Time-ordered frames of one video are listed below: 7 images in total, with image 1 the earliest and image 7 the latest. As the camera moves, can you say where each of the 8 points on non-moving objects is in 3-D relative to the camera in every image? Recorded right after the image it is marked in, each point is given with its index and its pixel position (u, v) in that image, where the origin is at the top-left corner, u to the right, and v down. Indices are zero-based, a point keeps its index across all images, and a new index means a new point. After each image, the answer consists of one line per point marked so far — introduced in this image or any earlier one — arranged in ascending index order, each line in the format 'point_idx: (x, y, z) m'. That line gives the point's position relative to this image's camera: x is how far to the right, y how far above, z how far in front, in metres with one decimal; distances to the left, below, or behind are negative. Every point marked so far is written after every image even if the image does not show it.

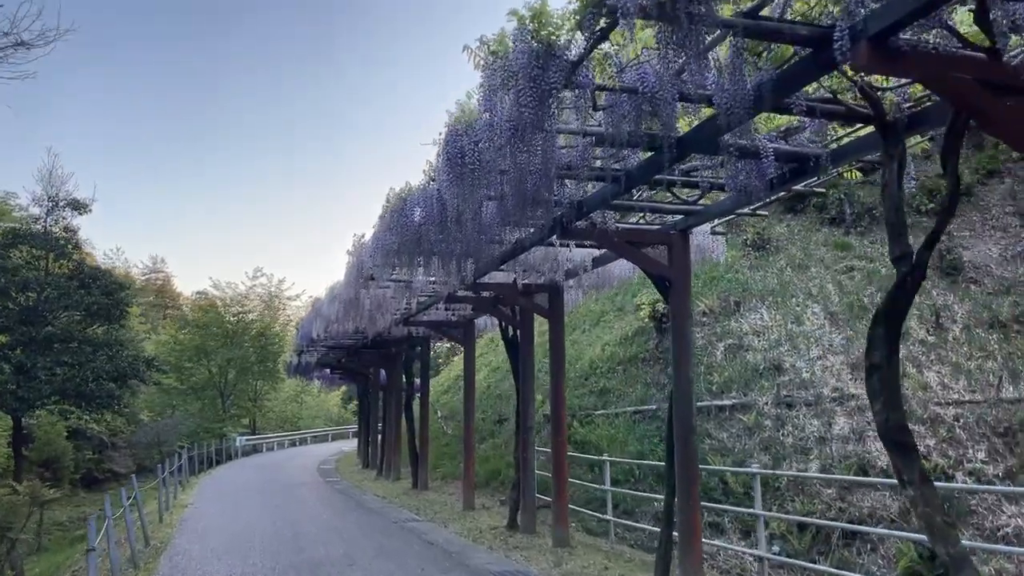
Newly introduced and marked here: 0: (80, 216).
0: (-8.7, +1.5, +15.9) m
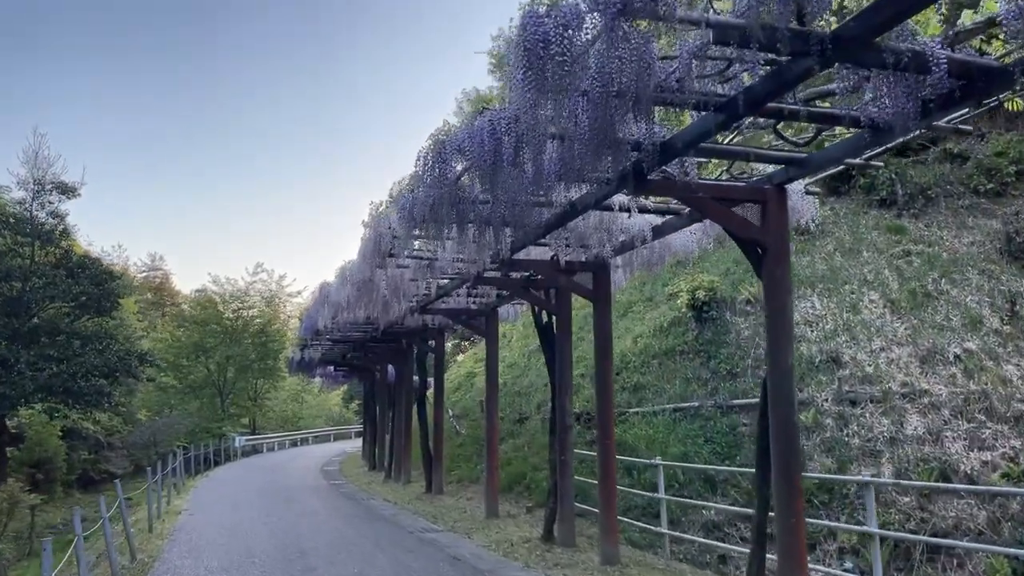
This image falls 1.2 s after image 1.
0: (-8.3, +1.7, +14.9) m
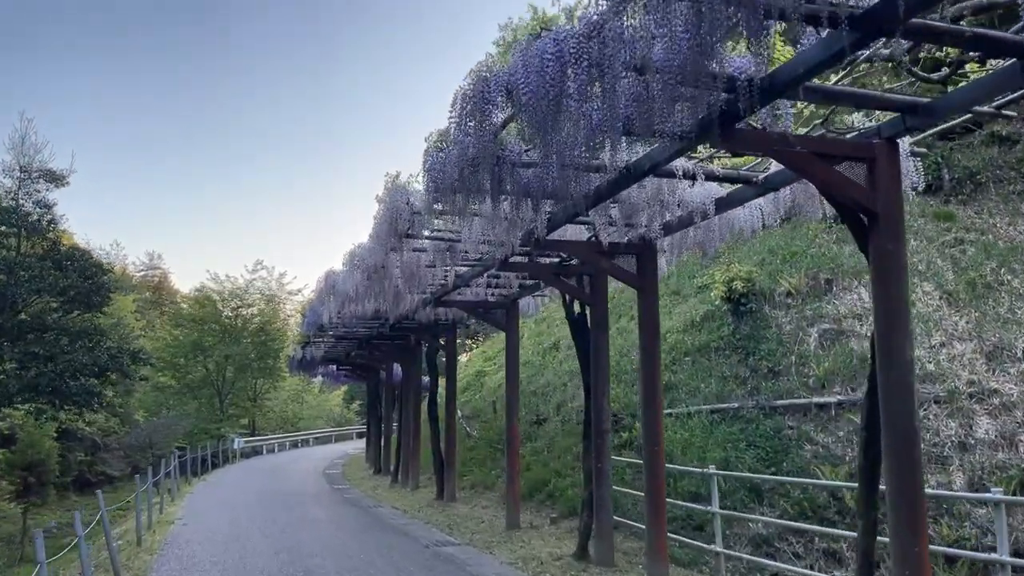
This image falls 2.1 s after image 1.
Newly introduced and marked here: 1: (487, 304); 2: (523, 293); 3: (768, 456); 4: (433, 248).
0: (-8.1, +1.8, +14.1) m
1: (-0.3, -0.2, +8.7) m
2: (+0.1, 0.0, +8.2) m
3: (+2.6, -1.7, +8.0) m
4: (-0.6, +0.3, +6.3) m
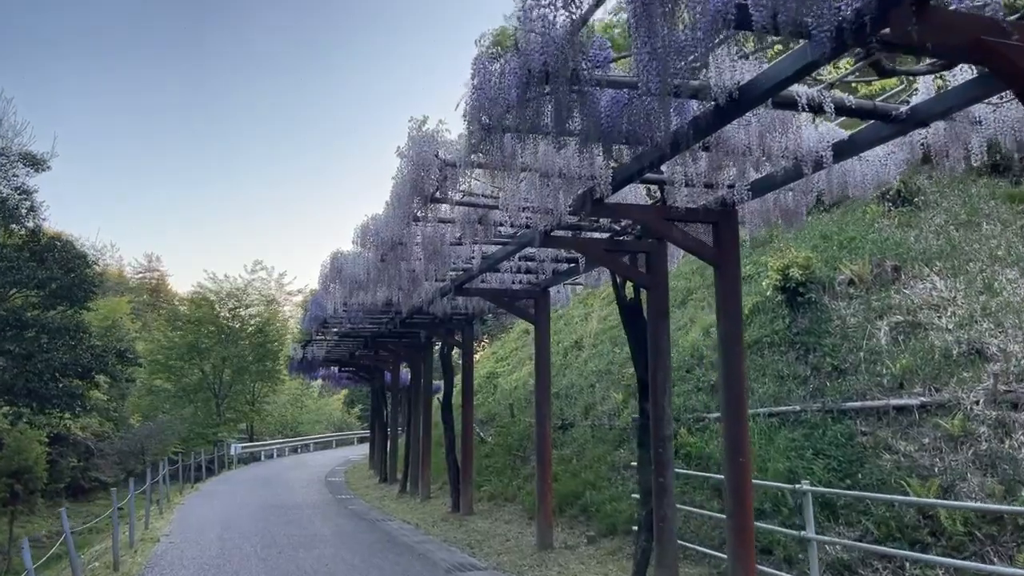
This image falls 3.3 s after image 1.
0: (-7.8, +1.9, +13.1) m
1: (0.0, 0.0, +7.6) m
2: (+0.4, +0.1, +7.2) m
3: (+2.9, -1.6, +6.9) m
4: (-0.3, +0.5, +5.3) m
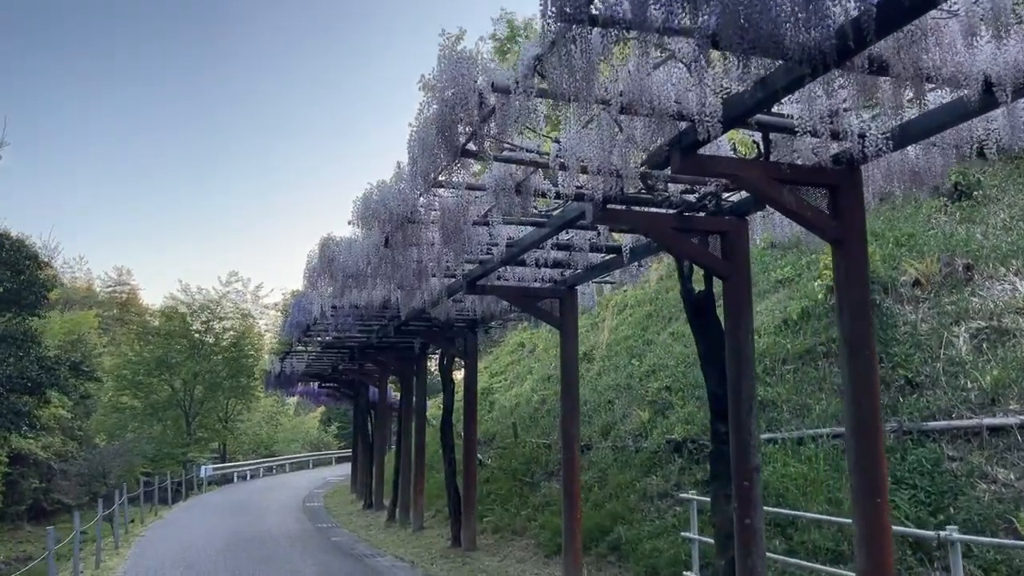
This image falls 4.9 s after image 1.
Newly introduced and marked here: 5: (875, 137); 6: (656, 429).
0: (-7.8, +1.8, +11.7) m
1: (+0.2, 0.0, +6.4) m
2: (+0.6, +0.1, +6.0) m
3: (+3.1, -1.5, +5.8) m
4: (-0.1, +0.5, +4.1) m
5: (+1.6, +0.7, +3.5) m
6: (+1.5, -1.4, +8.0) m
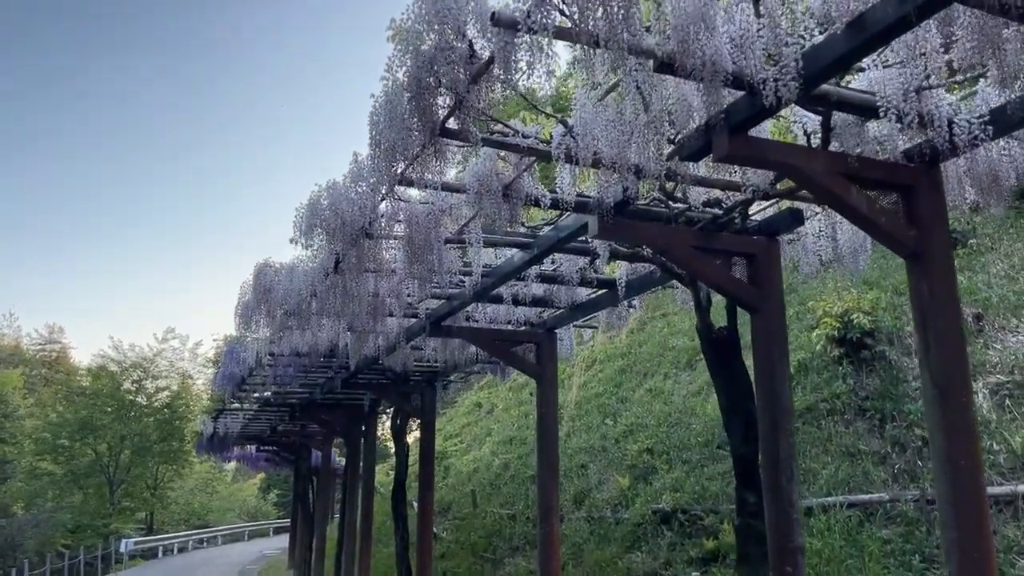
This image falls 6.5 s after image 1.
0: (-8.3, +1.2, +10.5) m
1: (0.0, -0.3, +5.5) m
2: (+0.4, -0.2, +5.2) m
3: (+2.9, -1.8, +5.0) m
4: (-0.1, +0.4, +3.3) m
5: (+1.6, +0.6, +2.8) m
6: (+1.1, -1.9, +7.1) m
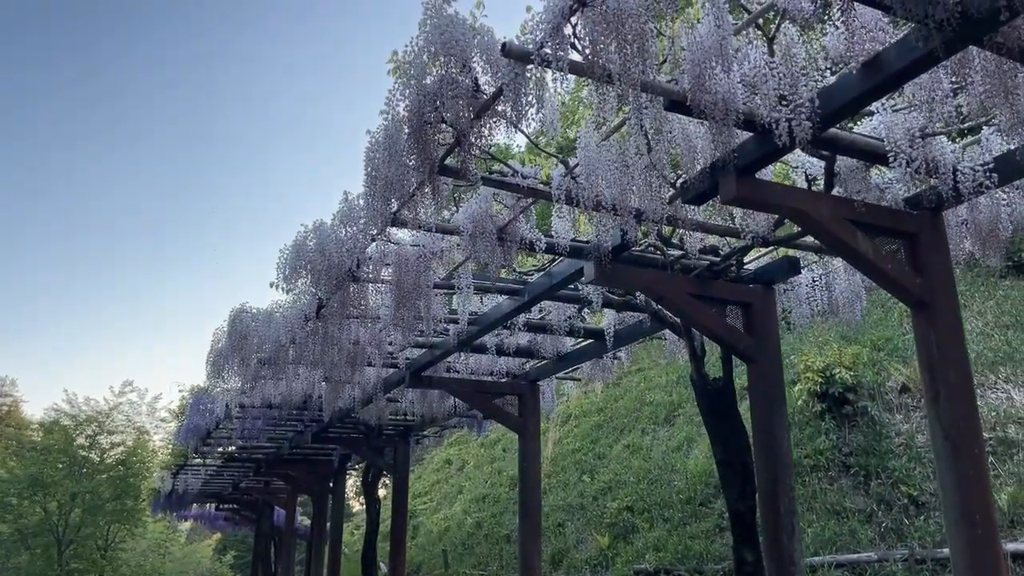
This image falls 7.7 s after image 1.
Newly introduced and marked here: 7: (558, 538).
0: (-8.6, +0.6, +10.1) m
1: (-0.1, -0.7, +5.4) m
2: (+0.3, -0.5, +5.0) m
3: (+2.7, -2.2, +4.8) m
4: (-0.2, +0.3, +3.2) m
5: (+1.6, +0.4, +2.7) m
6: (+0.9, -2.3, +6.9) m
7: (+0.5, -2.5, +7.9) m
